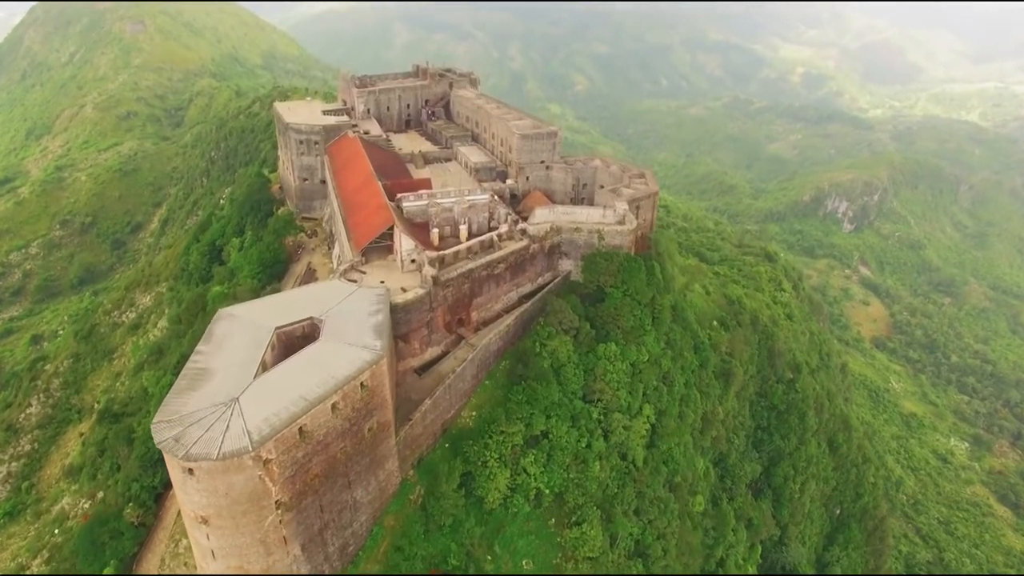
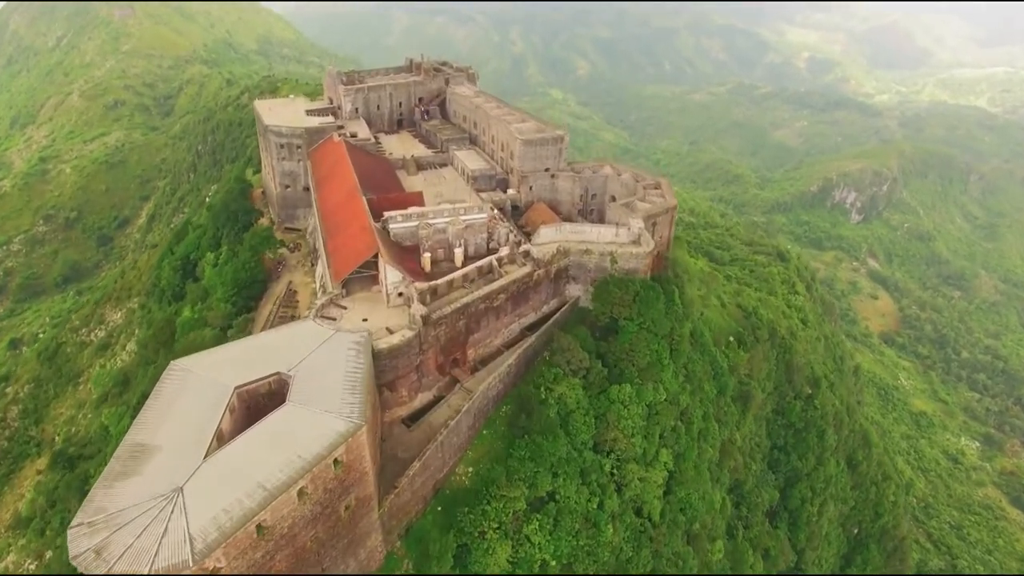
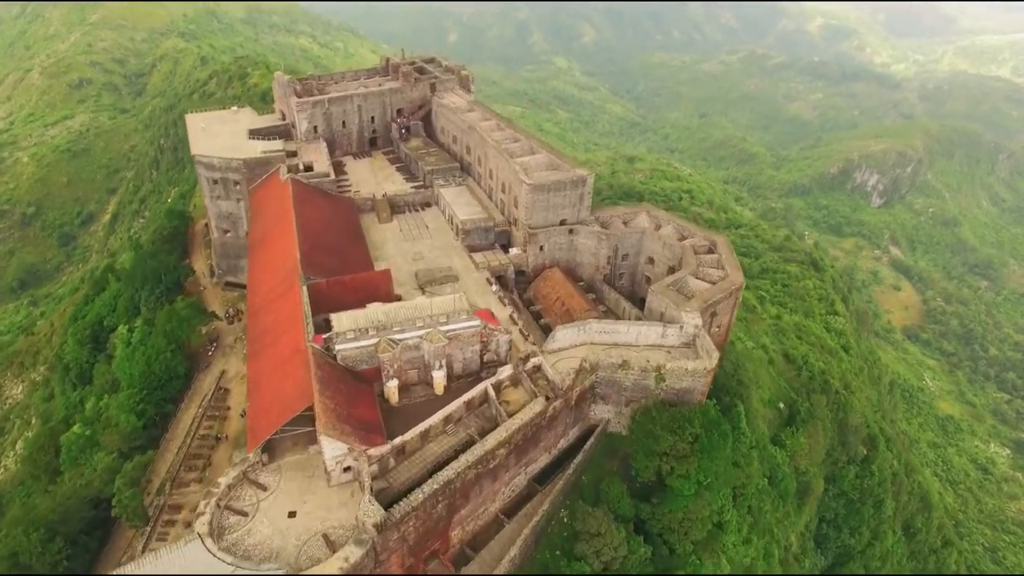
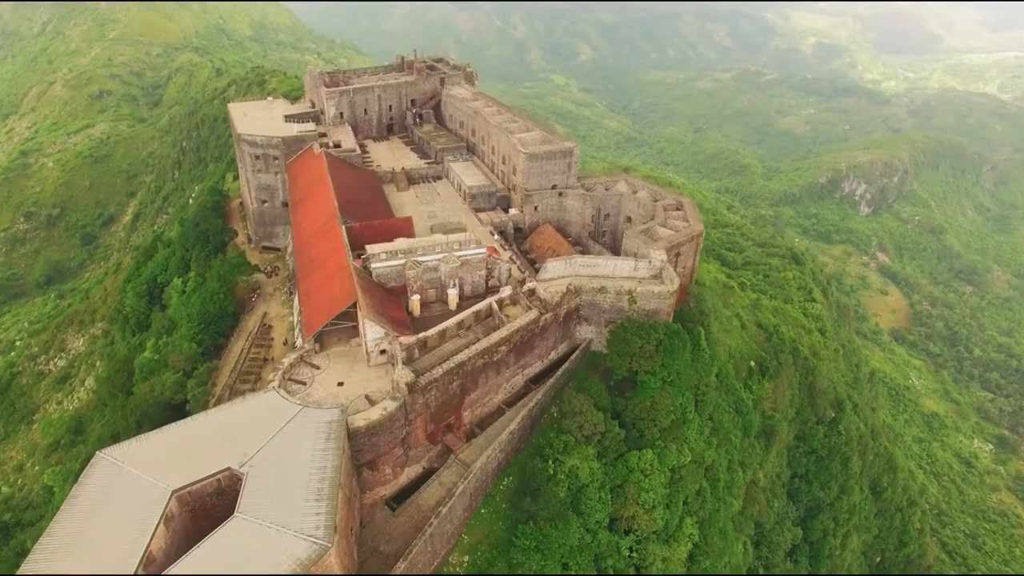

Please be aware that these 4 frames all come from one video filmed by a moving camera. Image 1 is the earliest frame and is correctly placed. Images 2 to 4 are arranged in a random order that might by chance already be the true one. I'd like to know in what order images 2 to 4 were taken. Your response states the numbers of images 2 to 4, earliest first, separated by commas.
2, 4, 3
